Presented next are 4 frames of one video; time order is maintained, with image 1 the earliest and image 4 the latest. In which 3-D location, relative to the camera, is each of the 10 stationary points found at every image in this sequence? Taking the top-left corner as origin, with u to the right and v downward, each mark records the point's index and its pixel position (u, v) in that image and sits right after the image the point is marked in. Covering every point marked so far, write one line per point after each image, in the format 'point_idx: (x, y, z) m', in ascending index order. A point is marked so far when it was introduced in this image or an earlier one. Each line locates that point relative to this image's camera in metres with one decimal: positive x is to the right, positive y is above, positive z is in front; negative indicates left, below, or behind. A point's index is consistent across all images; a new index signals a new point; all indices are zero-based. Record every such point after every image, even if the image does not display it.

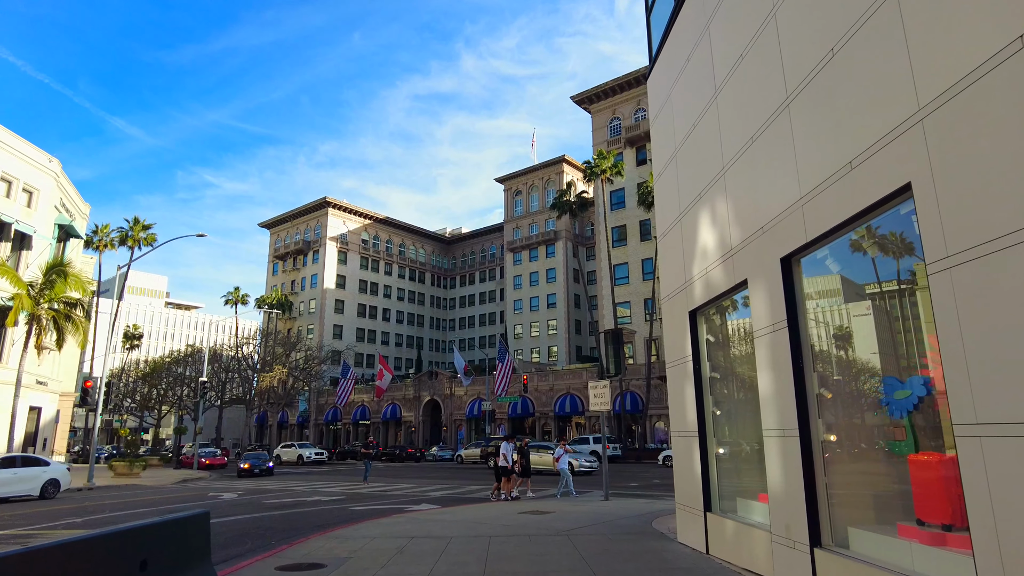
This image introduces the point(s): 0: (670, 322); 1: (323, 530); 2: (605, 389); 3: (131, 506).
0: (+2.4, -0.5, +9.6) m
1: (-3.3, -4.3, +11.5) m
2: (+2.3, -2.5, +16.0) m
3: (-9.5, -5.4, +16.2) m
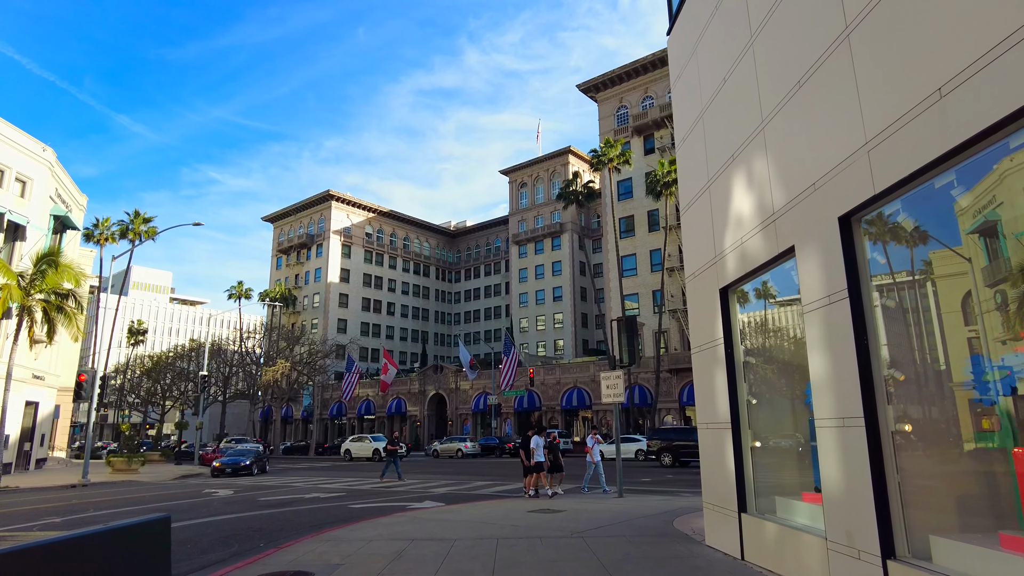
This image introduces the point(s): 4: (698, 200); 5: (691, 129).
0: (+2.5, -0.2, +8.7) m
1: (-3.2, -4.0, +10.6) m
2: (+2.5, -2.1, +15.1) m
3: (-9.3, -5.1, +15.4) m
4: (+2.5, +1.2, +8.7) m
5: (+2.5, +2.2, +9.1) m
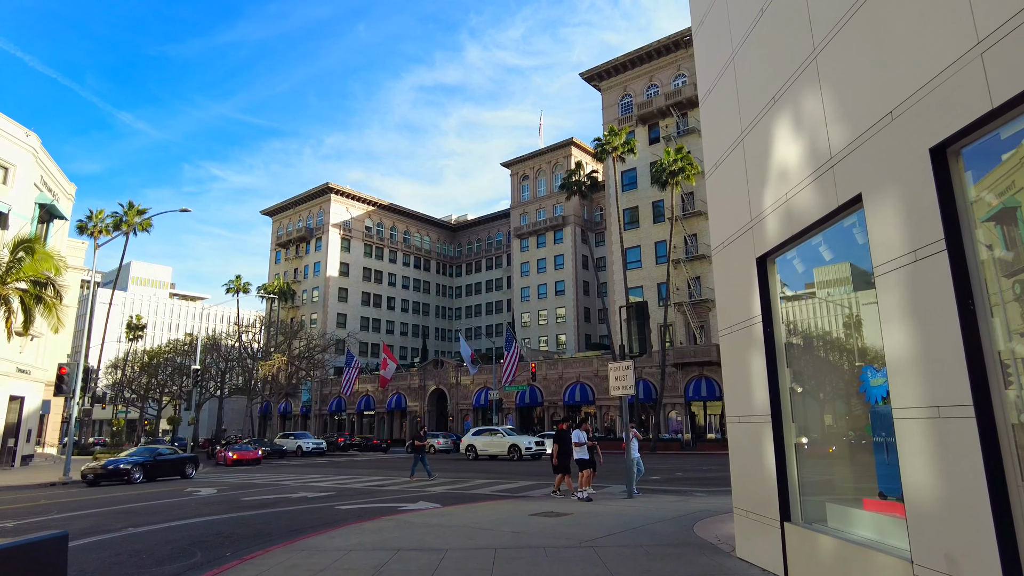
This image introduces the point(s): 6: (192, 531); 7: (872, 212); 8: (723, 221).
0: (+2.5, +0.2, +7.5) m
1: (-3.2, -3.6, +9.5) m
2: (+2.5, -1.8, +14.0) m
3: (-9.3, -4.8, +14.3) m
4: (+2.5, +1.5, +7.5) m
5: (+2.5, +2.5, +7.9) m
6: (-5.2, -3.9, +10.5) m
7: (+2.6, +0.6, +4.7) m
8: (+2.5, +0.8, +7.6) m
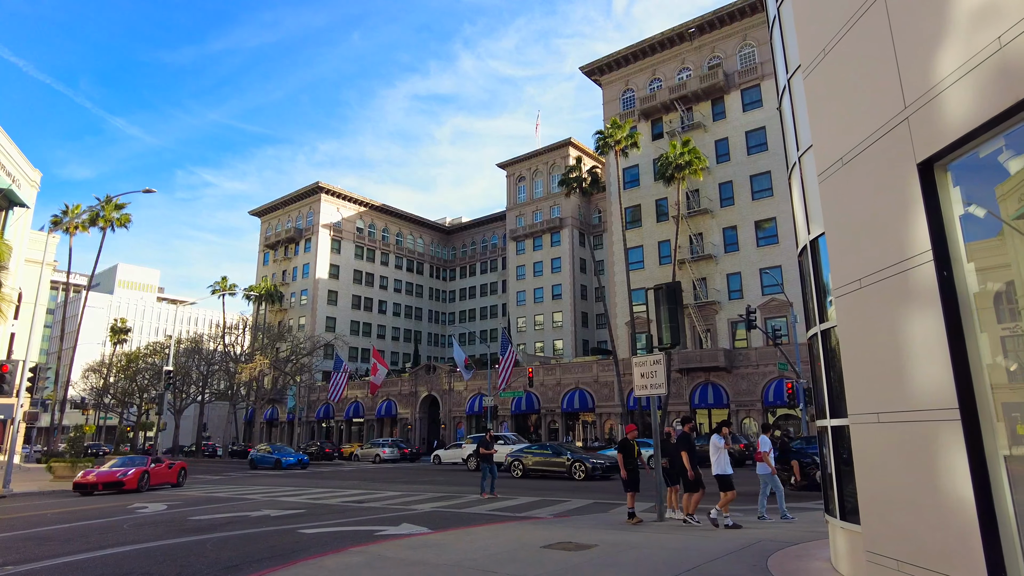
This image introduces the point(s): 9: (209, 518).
0: (+2.6, +0.7, +5.1) m
1: (-3.1, -3.1, +6.9) m
2: (+2.6, -1.3, +11.5) m
3: (-9.2, -4.3, +11.7) m
4: (+2.7, +2.0, +5.1) m
5: (+2.7, +3.0, +5.5) m
6: (-5.1, -3.4, +7.9) m
7: (+2.8, +1.1, +2.3) m
8: (+2.6, +1.3, +5.2) m
9: (-6.1, -4.6, +13.2) m
